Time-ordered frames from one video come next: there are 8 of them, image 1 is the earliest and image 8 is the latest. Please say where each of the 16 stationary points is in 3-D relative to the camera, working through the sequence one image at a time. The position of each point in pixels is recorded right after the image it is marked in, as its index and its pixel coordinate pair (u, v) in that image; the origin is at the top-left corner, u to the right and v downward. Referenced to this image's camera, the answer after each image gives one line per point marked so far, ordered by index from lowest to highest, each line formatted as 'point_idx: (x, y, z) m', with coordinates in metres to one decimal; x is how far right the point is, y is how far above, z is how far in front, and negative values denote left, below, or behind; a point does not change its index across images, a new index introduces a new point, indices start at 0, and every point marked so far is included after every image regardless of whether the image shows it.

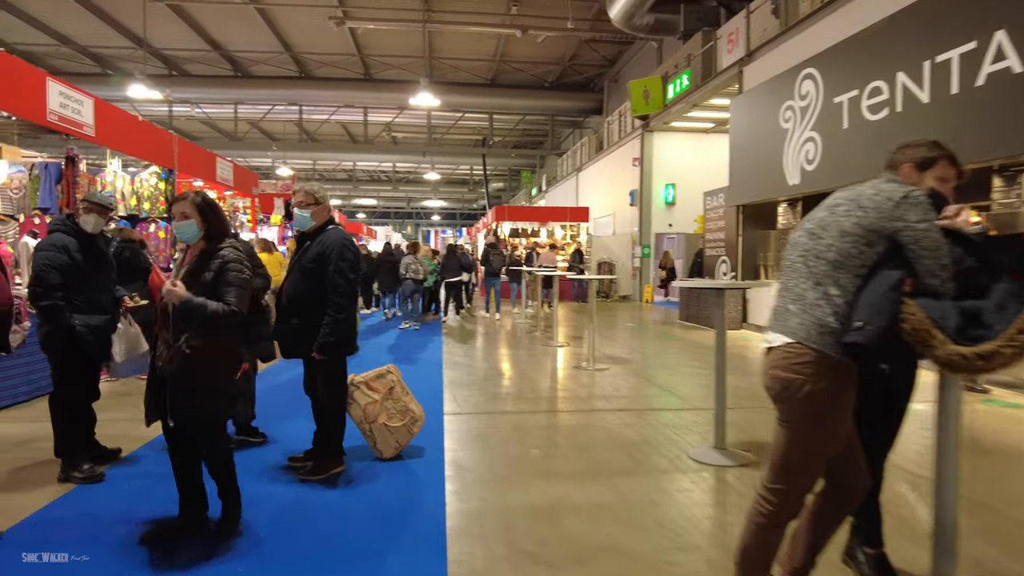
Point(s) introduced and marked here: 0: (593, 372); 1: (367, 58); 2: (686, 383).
0: (+0.6, -0.6, +5.0) m
1: (-3.4, +5.4, +16.5) m
2: (+1.2, -0.7, +4.7) m
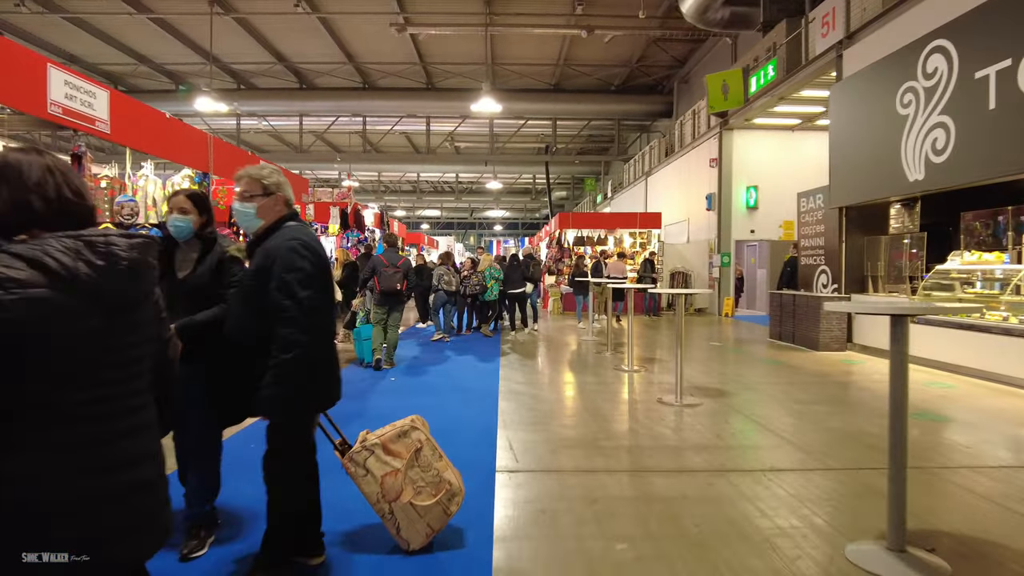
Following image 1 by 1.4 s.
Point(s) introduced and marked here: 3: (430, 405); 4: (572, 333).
0: (+1.0, -0.7, +4.1) m
1: (-1.8, +5.1, +16.0) m
2: (+1.6, -0.8, +3.8) m
3: (-0.4, -0.8, +4.6) m
4: (+0.9, -0.7, +9.2) m
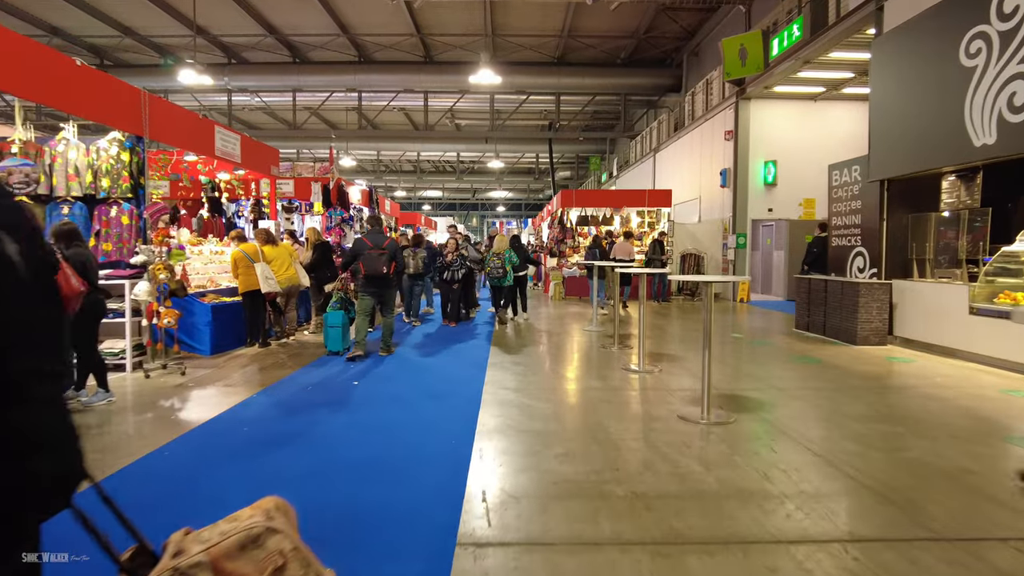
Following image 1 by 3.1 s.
0: (+0.9, -0.7, +3.3) m
1: (-1.9, +5.5, +15.0) m
2: (+1.5, -0.7, +2.9) m
3: (-0.5, -0.7, +3.8) m
4: (+0.8, -0.4, +8.4) m
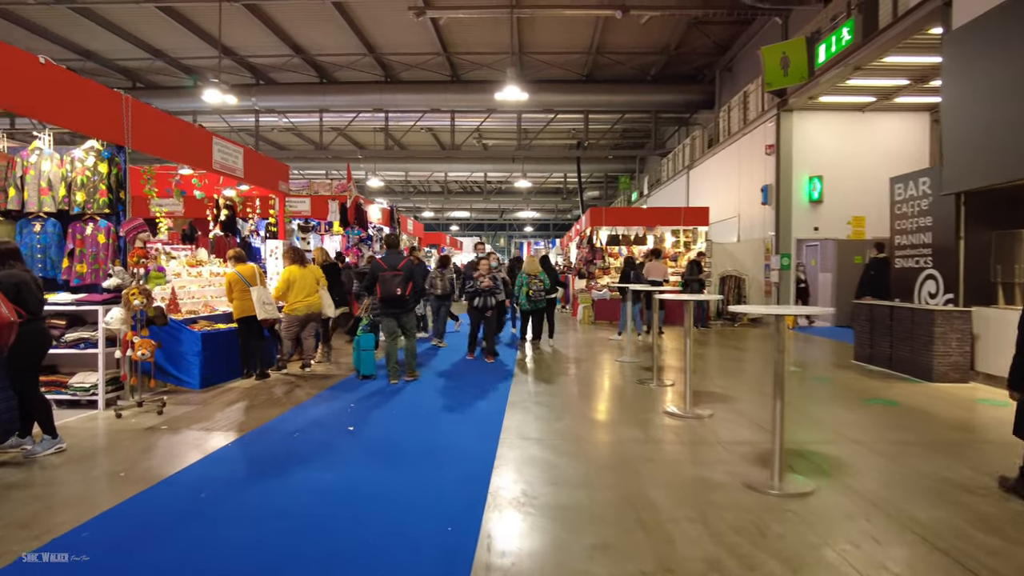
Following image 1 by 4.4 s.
0: (+1.0, -0.8, +2.6) m
1: (-1.3, +5.0, +14.6) m
2: (+1.6, -0.8, +2.2) m
3: (-0.4, -0.9, +3.1) m
4: (+1.1, -0.7, +7.7) m
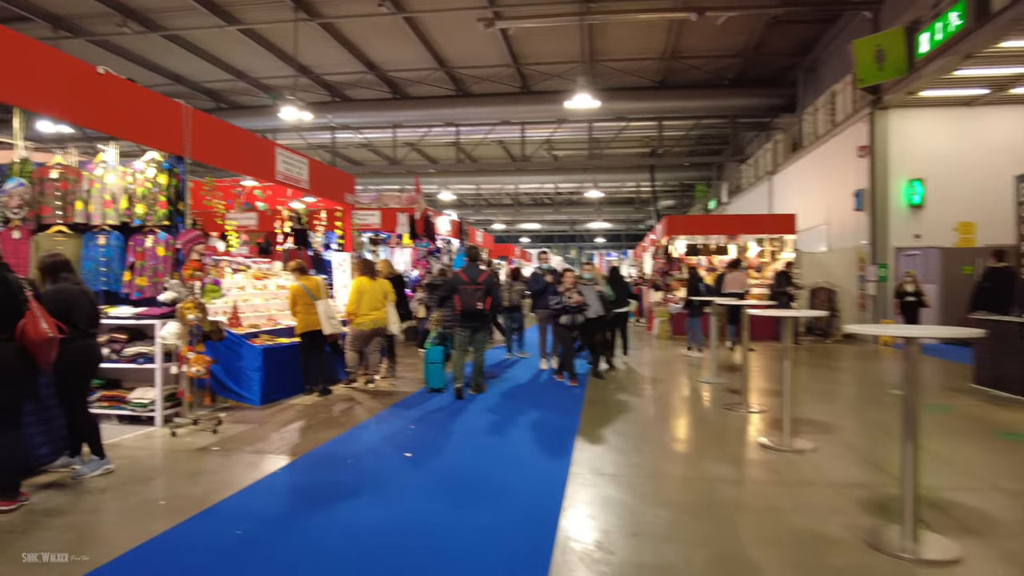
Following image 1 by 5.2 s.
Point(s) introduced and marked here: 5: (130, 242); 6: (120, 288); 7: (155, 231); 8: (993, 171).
0: (+1.3, -0.9, +2.1) m
1: (+0.3, +4.8, +14.4) m
2: (+1.8, -0.9, +1.6) m
3: (-0.1, -0.9, +2.8) m
4: (+1.9, -0.9, +7.1) m
5: (-2.4, +0.3, +4.2) m
6: (-2.5, 0.0, +4.3) m
7: (-2.3, +0.4, +4.3) m
8: (+6.9, +1.7, +9.4) m
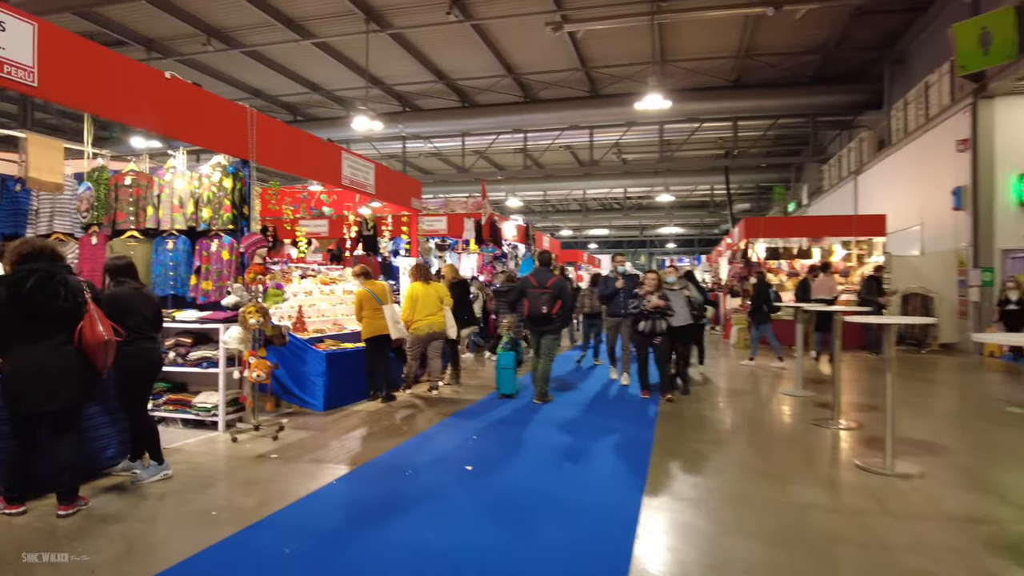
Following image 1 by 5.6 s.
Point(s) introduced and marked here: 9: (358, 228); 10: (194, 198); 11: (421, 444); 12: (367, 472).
0: (+1.4, -0.9, +1.7) m
1: (+1.7, +4.6, +14.1) m
2: (+1.9, -0.9, +1.2) m
3: (+0.2, -0.9, +2.5) m
4: (+2.6, -0.9, +6.7) m
5: (-2.0, +0.3, +4.2) m
6: (-2.1, 0.0, +4.3) m
7: (-1.9, +0.3, +4.3) m
8: (+7.8, +1.6, +8.5) m
9: (-1.8, +0.7, +7.6) m
10: (-2.0, +0.6, +4.3) m
11: (-0.5, -0.9, +3.9) m
12: (-0.7, -0.9, +3.3) m
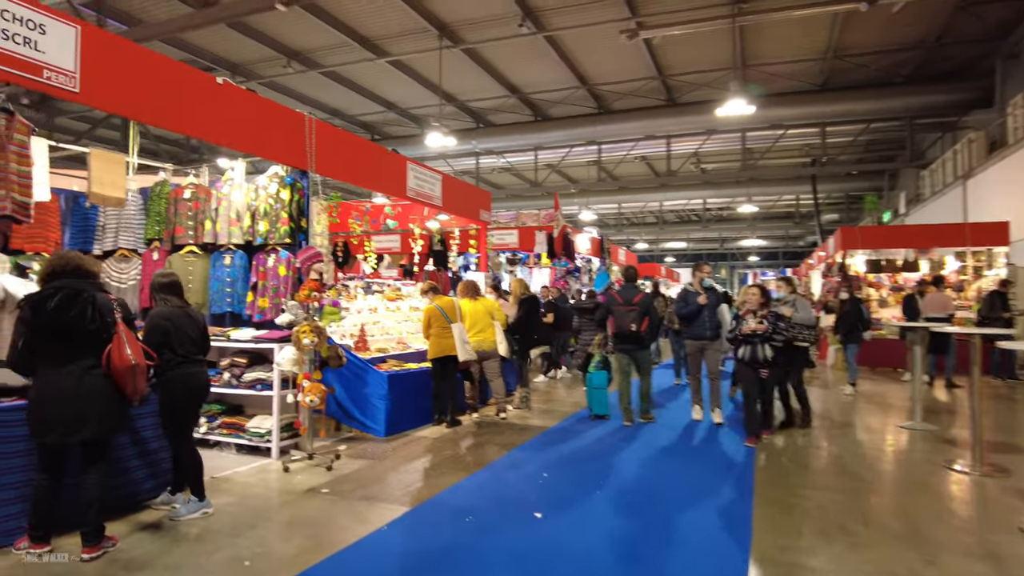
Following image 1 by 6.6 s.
0: (+1.6, -0.9, +1.1) m
1: (+3.2, +4.3, +13.5) m
2: (+2.0, -0.9, +0.6) m
3: (+0.4, -1.0, +2.1) m
4: (+3.3, -1.1, +5.9) m
5: (-1.6, +0.2, +4.0) m
6: (-1.6, -0.1, +4.1) m
7: (-1.4, +0.2, +4.1) m
8: (+8.6, +1.4, +7.2) m
9: (-0.9, +0.5, +7.4) m
10: (-1.6, +0.5, +4.1) m
11: (-0.1, -1.0, +3.5) m
12: (-0.4, -1.0, +2.9) m
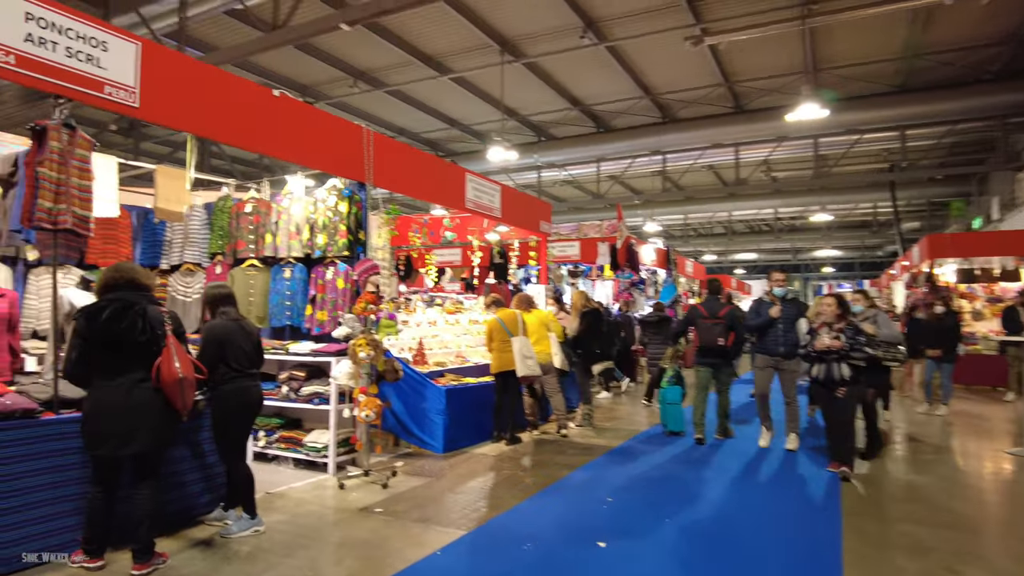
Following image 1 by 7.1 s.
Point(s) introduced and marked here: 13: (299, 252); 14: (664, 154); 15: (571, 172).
0: (+1.6, -0.9, +0.8) m
1: (+4.4, +4.1, +13.1) m
2: (+2.0, -0.9, +0.2) m
3: (+0.6, -1.0, +1.9) m
4: (+3.8, -1.2, +5.4) m
5: (-1.2, +0.1, +4.0) m
6: (-1.3, -0.2, +4.1) m
7: (-1.1, +0.2, +4.0) m
8: (+9.2, +1.3, +6.2) m
9: (-0.3, +0.4, +7.3) m
10: (-1.2, +0.4, +4.0) m
11: (+0.2, -1.1, +3.3) m
12: (-0.1, -1.0, +2.8) m
13: (-1.3, +0.2, +4.0) m
14: (+3.8, +3.4, +16.4) m
15: (+1.7, +3.4, +19.0) m
